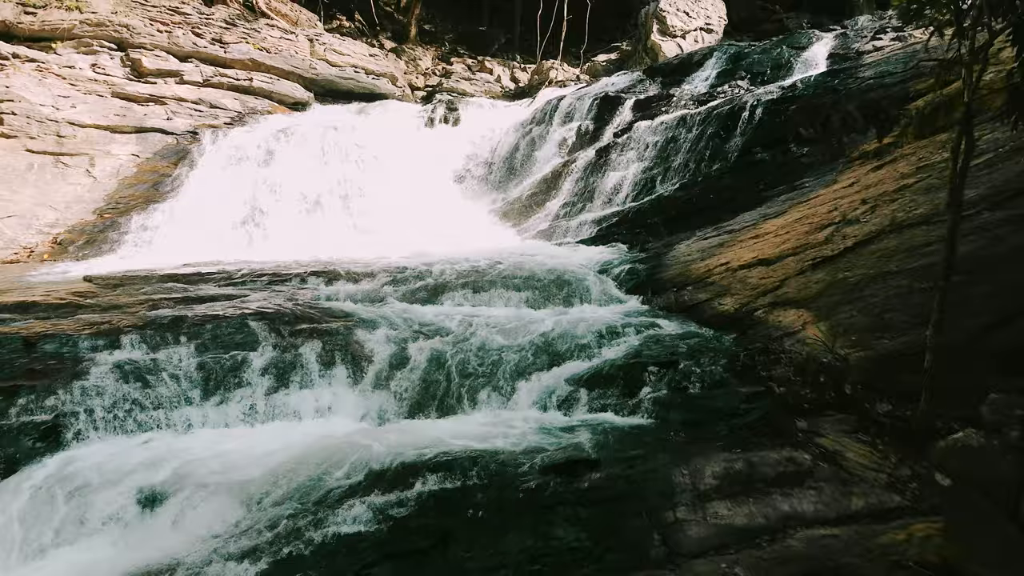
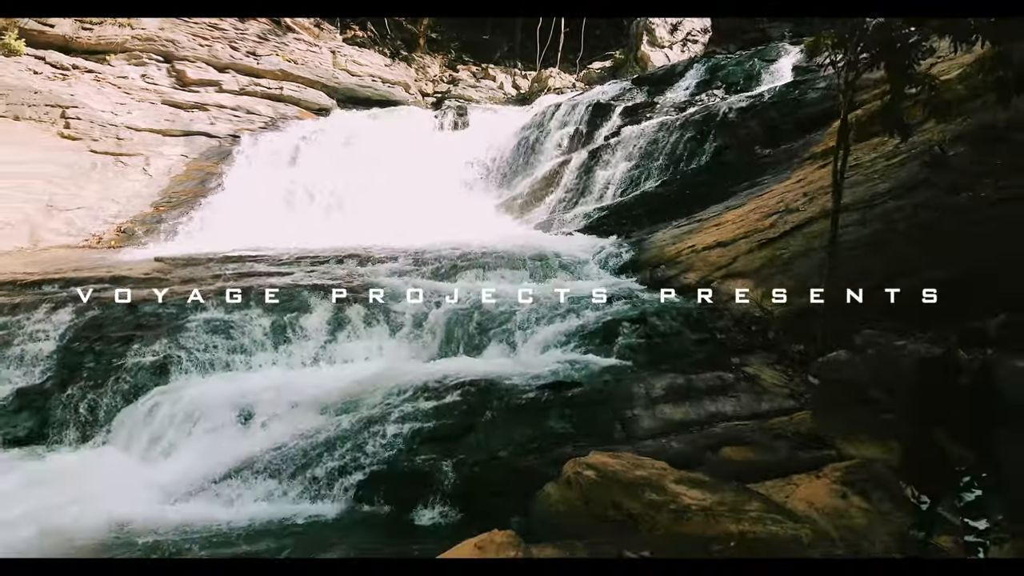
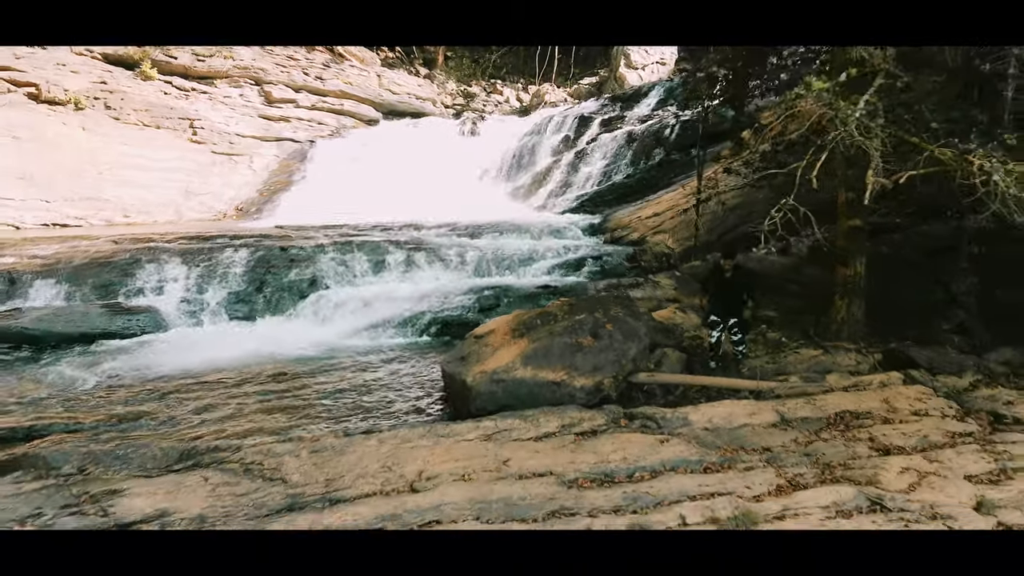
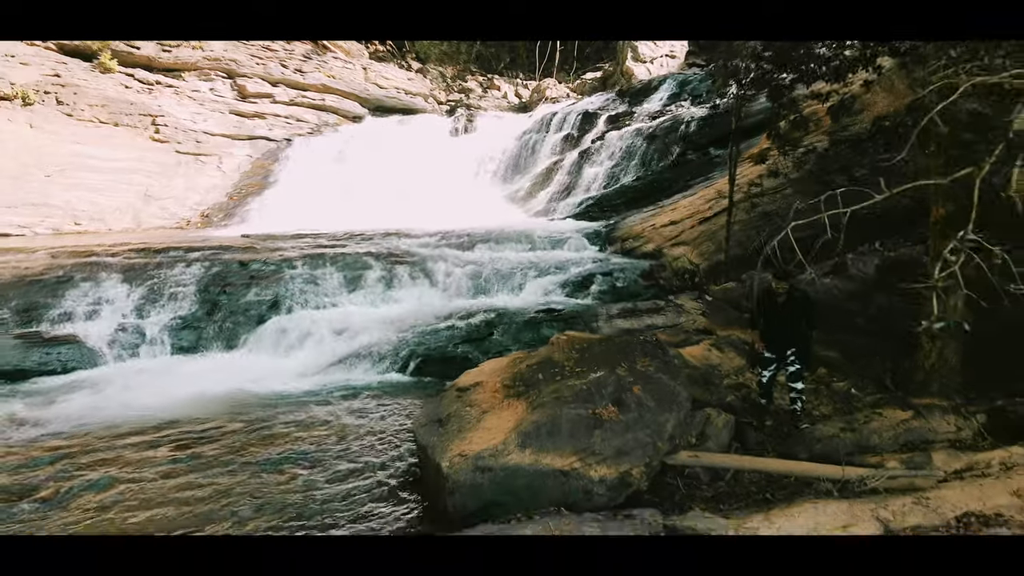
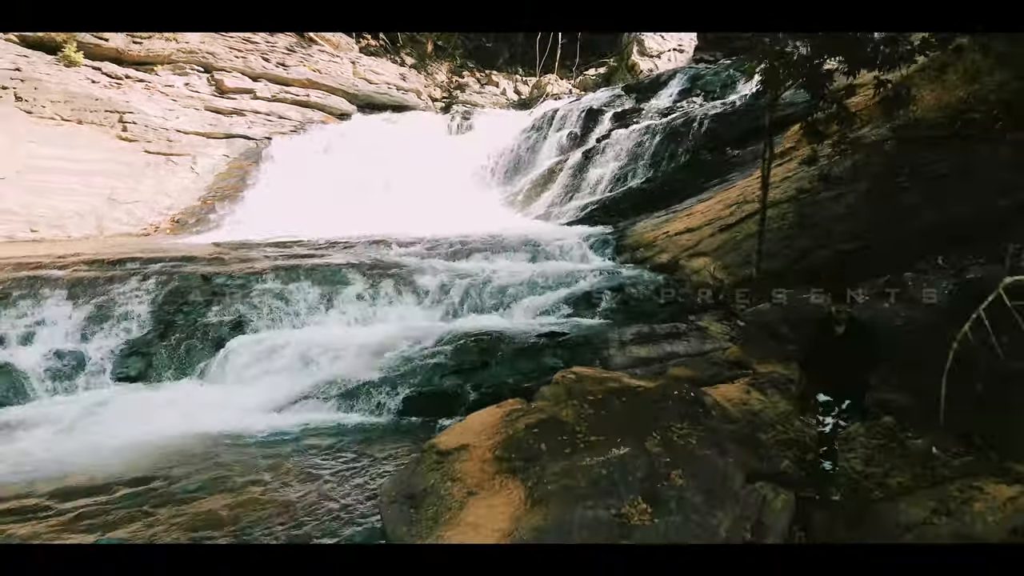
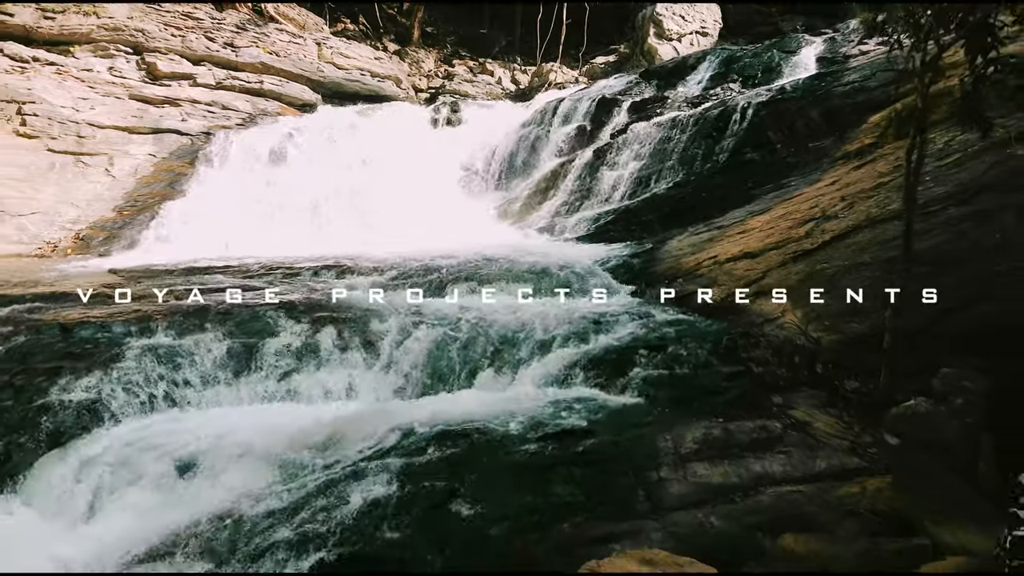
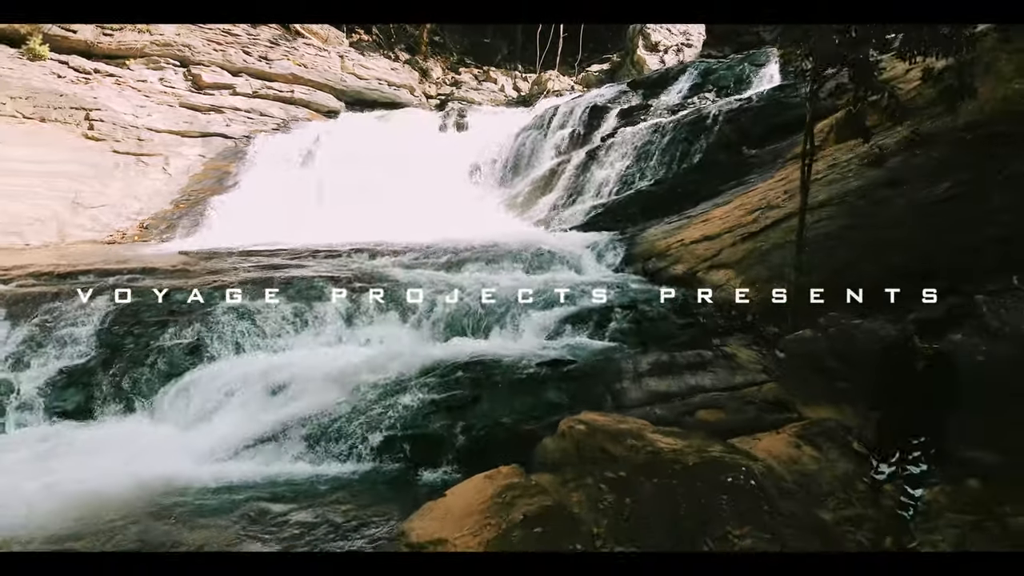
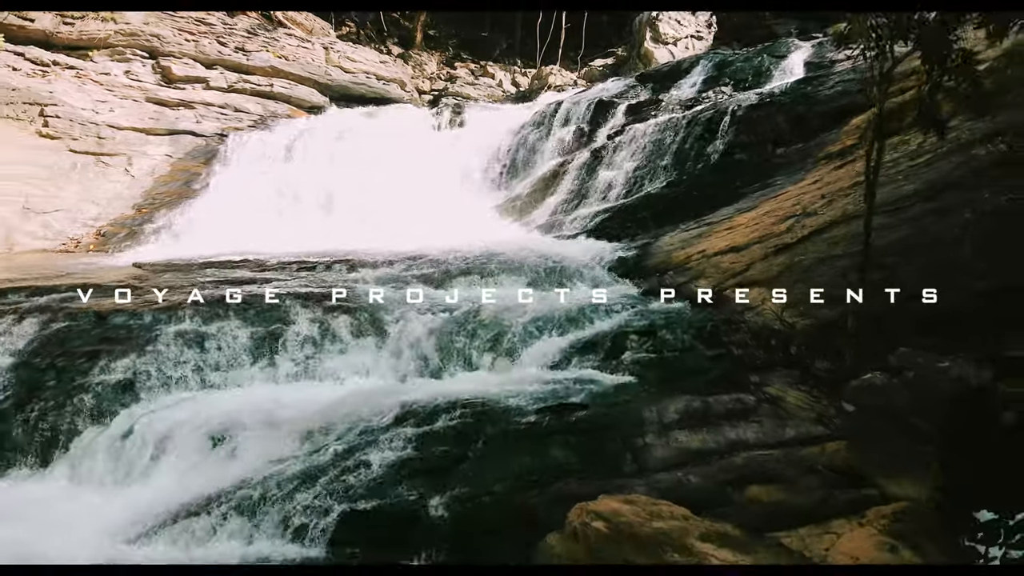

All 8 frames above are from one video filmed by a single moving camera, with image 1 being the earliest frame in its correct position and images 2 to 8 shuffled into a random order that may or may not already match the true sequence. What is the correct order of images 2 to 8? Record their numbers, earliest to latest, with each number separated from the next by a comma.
6, 8, 2, 7, 5, 4, 3
